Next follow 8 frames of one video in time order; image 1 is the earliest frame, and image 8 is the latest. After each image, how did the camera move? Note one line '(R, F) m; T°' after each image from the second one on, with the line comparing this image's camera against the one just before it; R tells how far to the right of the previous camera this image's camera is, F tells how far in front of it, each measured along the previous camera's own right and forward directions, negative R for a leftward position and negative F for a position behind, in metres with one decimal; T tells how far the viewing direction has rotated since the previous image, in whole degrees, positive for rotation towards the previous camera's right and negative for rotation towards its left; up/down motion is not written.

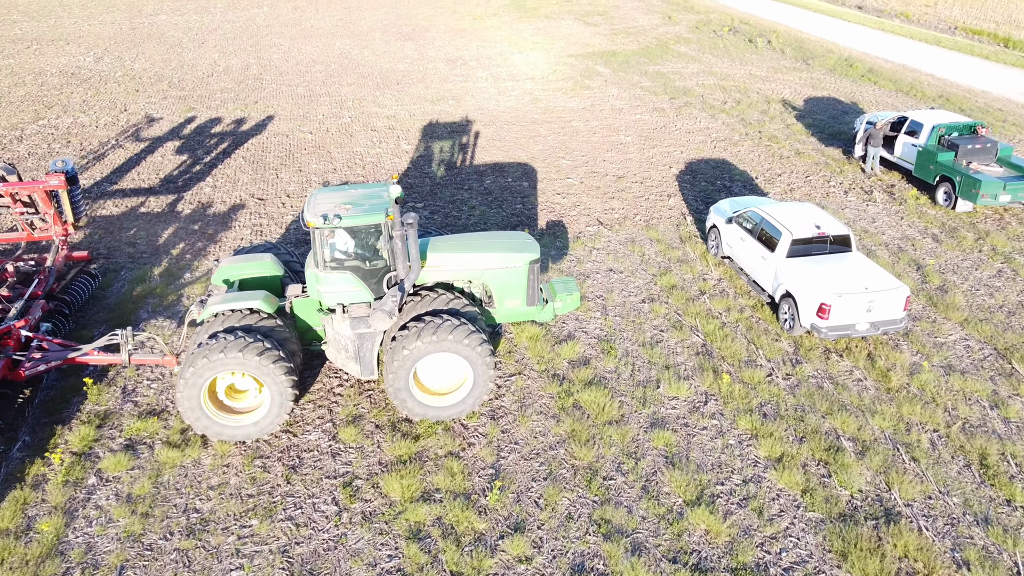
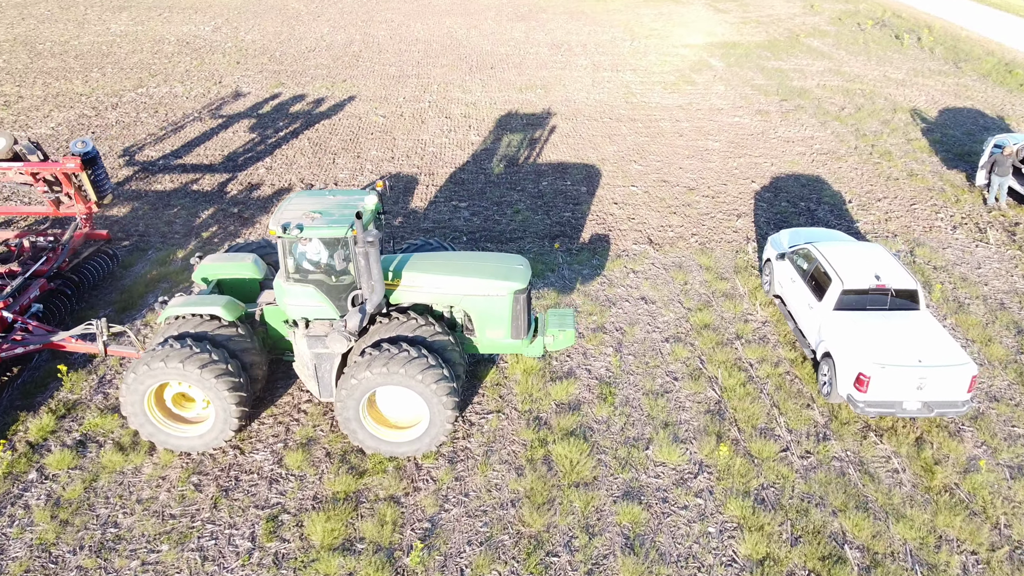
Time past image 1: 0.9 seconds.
(+1.4, +1.0) m; -10°
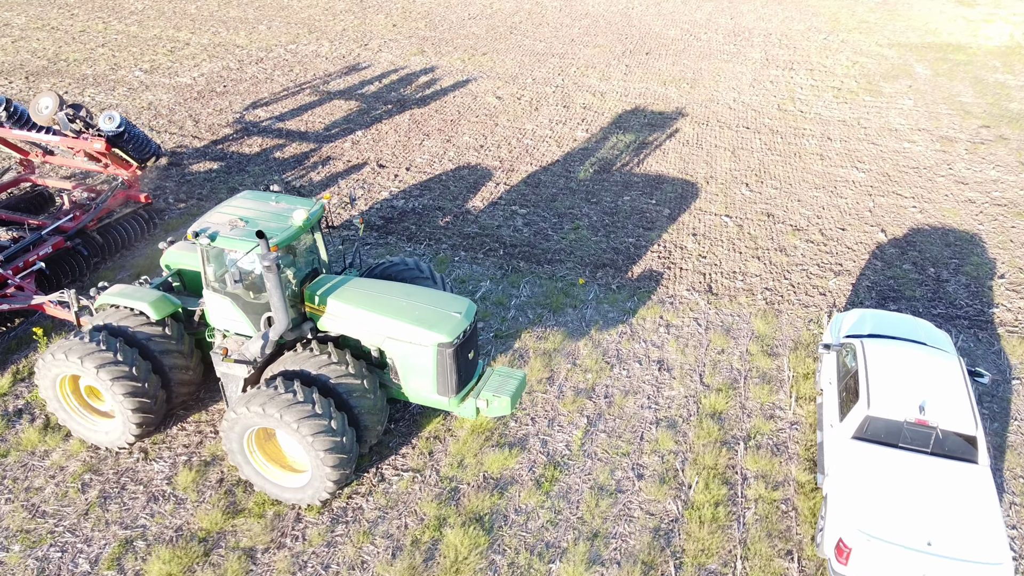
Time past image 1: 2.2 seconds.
(+2.1, +1.4) m; -15°
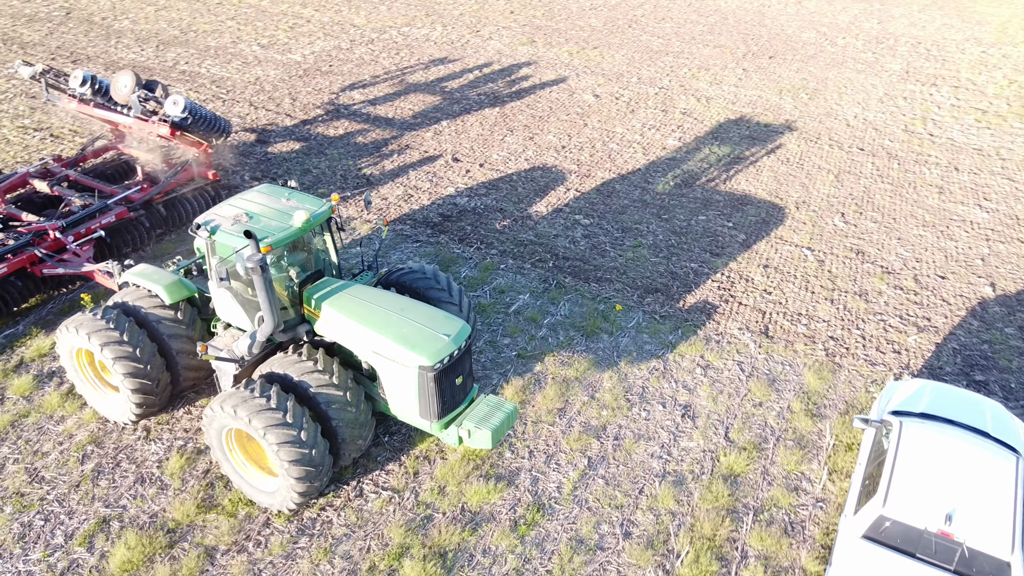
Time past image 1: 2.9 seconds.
(+1.0, +0.5) m; -10°
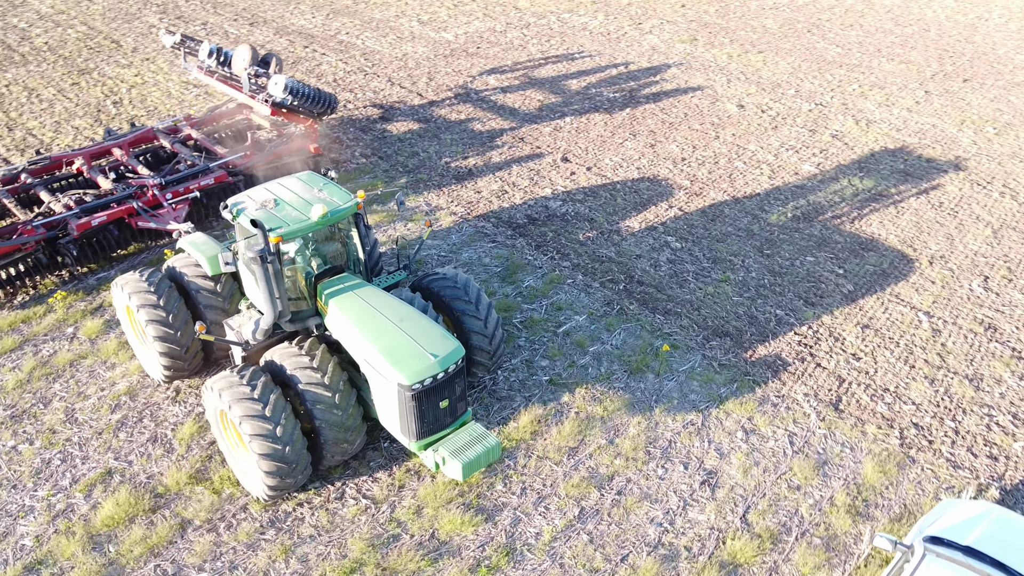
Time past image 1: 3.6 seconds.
(+1.2, +0.6) m; -13°
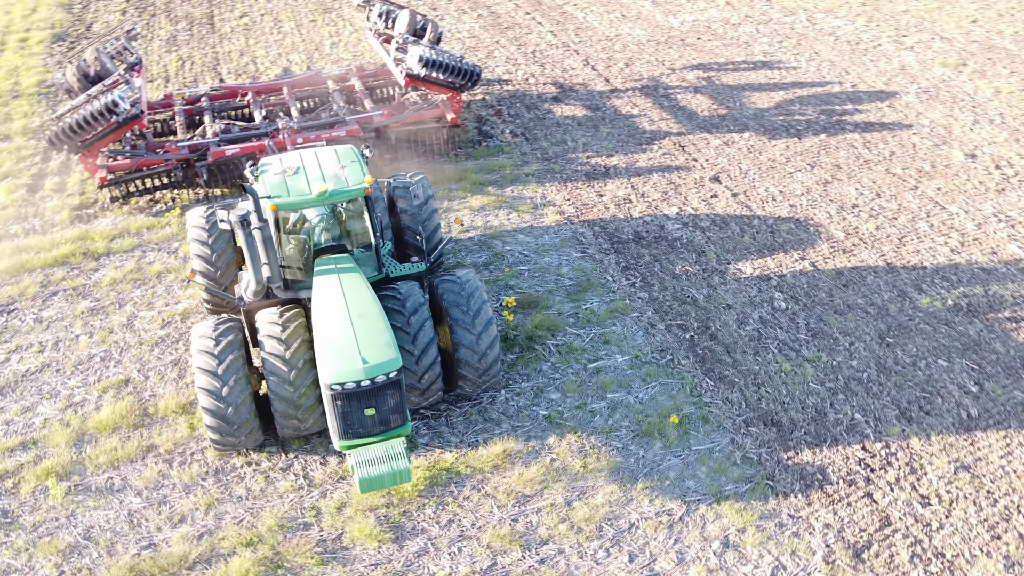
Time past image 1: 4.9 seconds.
(+2.0, +0.9) m; -19°
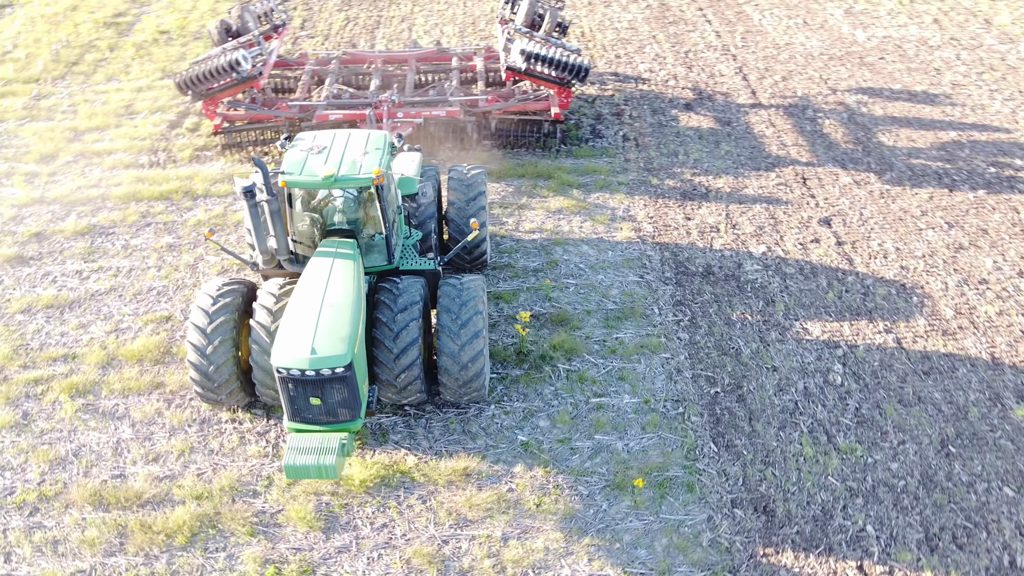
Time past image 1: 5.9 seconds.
(+1.5, +0.5) m; -14°
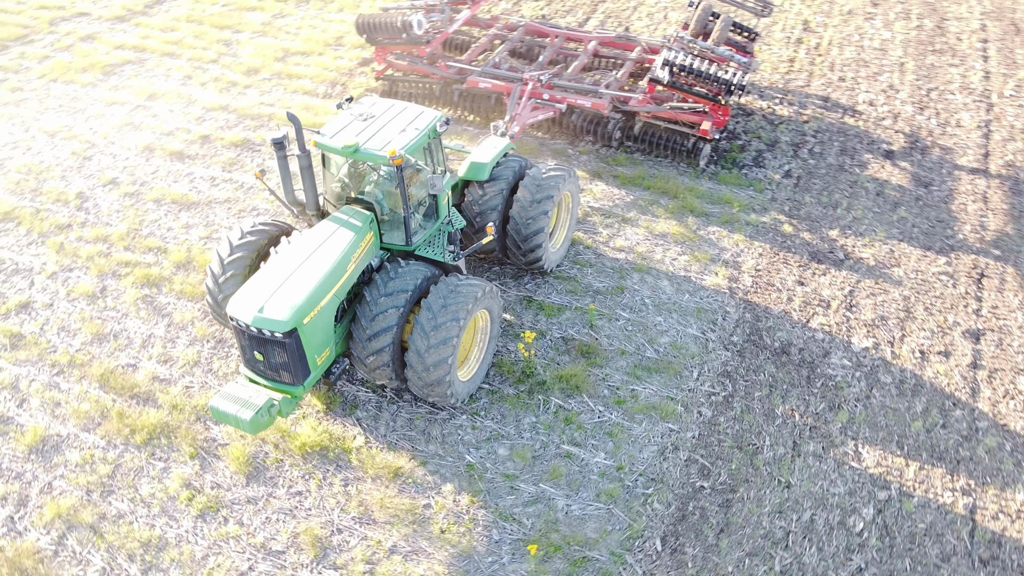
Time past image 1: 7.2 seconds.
(+2.1, +0.8) m; -19°
